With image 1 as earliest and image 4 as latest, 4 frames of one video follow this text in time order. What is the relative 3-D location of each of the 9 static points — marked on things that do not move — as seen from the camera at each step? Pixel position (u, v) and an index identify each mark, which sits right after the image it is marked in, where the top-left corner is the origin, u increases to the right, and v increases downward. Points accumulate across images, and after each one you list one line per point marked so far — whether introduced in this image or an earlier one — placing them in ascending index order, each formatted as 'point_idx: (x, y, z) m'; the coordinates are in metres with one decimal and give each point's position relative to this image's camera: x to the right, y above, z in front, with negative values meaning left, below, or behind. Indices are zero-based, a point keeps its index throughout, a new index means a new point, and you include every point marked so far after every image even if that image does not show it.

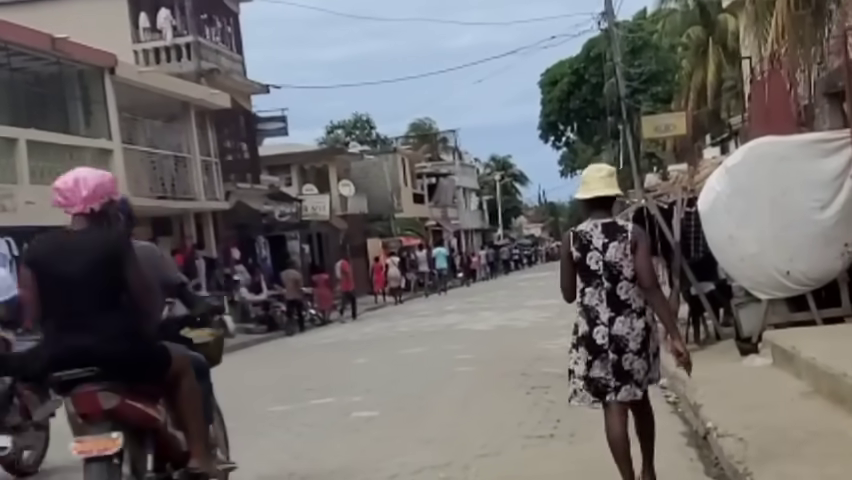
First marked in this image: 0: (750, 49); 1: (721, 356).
0: (+5.0, +3.0, +18.5) m
1: (+3.0, -1.2, +12.3) m
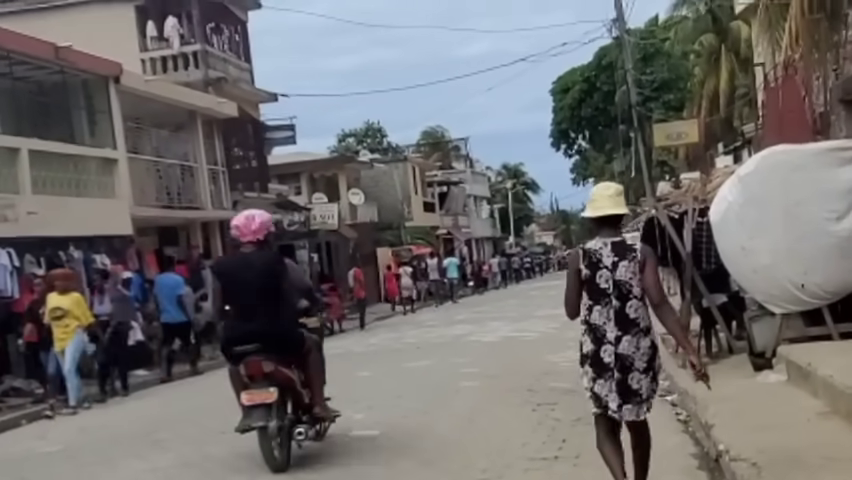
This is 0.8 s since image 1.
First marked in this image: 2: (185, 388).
0: (+5.1, +2.8, +18.2) m
1: (+3.1, -1.3, +12.0) m
2: (-3.2, -2.0, +16.0) m
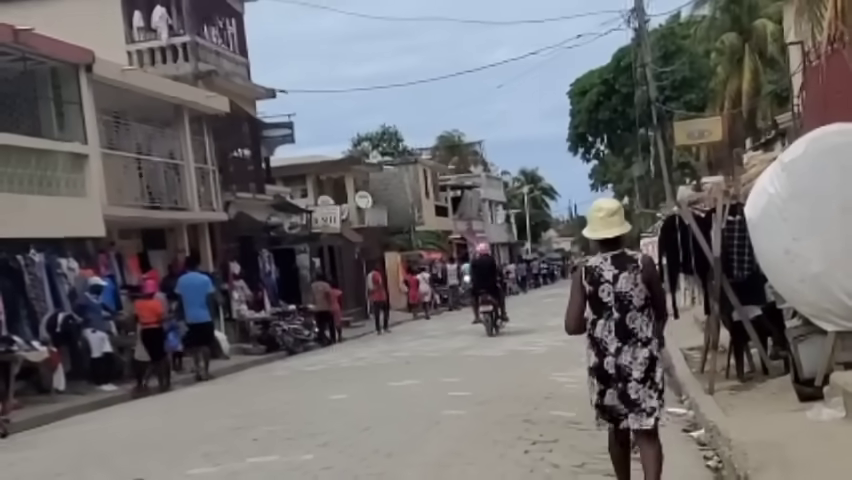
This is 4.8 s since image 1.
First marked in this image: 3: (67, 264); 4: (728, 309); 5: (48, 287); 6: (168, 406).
0: (+5.0, +2.8, +16.1) m
1: (+2.9, -1.3, +9.9) m
2: (-3.4, -2.0, +14.0) m
3: (-6.0, -0.4, +19.9) m
4: (+2.9, -0.7, +11.6) m
5: (-6.0, -0.7, +19.0) m
6: (-3.0, -2.0, +14.1) m
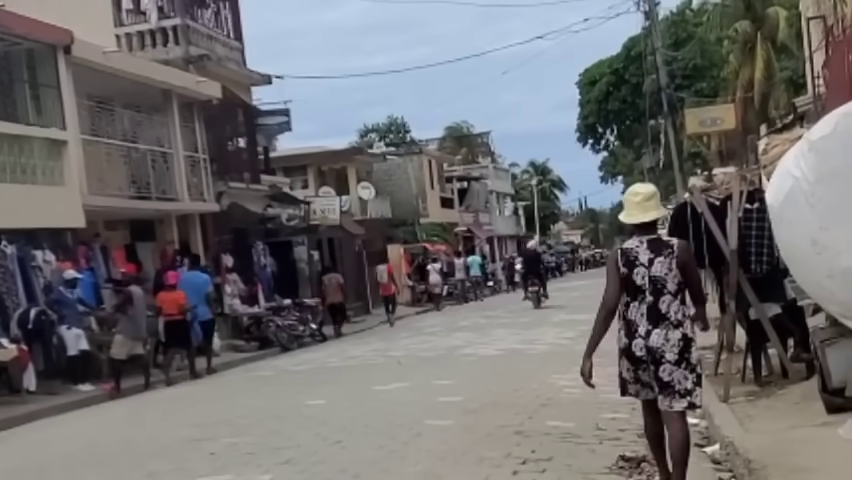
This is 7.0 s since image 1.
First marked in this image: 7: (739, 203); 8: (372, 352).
0: (+4.9, +2.9, +14.9) m
1: (+2.7, -1.2, +8.7) m
2: (-3.5, -1.9, +12.9) m
3: (-6.1, -0.3, +18.9) m
4: (+2.8, -0.6, +10.5) m
5: (-6.1, -0.6, +18.0) m
6: (-3.2, -1.9, +13.0) m
7: (+2.7, +0.3, +10.3) m
8: (-0.9, -1.8, +19.6) m
